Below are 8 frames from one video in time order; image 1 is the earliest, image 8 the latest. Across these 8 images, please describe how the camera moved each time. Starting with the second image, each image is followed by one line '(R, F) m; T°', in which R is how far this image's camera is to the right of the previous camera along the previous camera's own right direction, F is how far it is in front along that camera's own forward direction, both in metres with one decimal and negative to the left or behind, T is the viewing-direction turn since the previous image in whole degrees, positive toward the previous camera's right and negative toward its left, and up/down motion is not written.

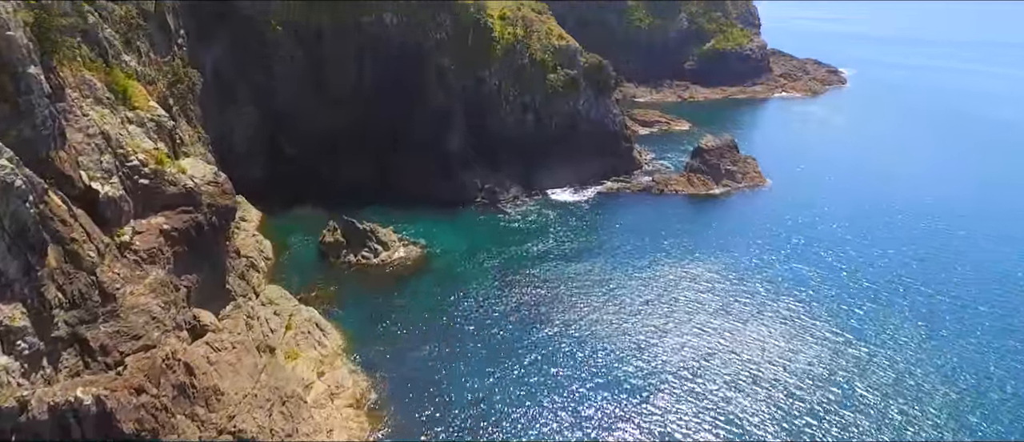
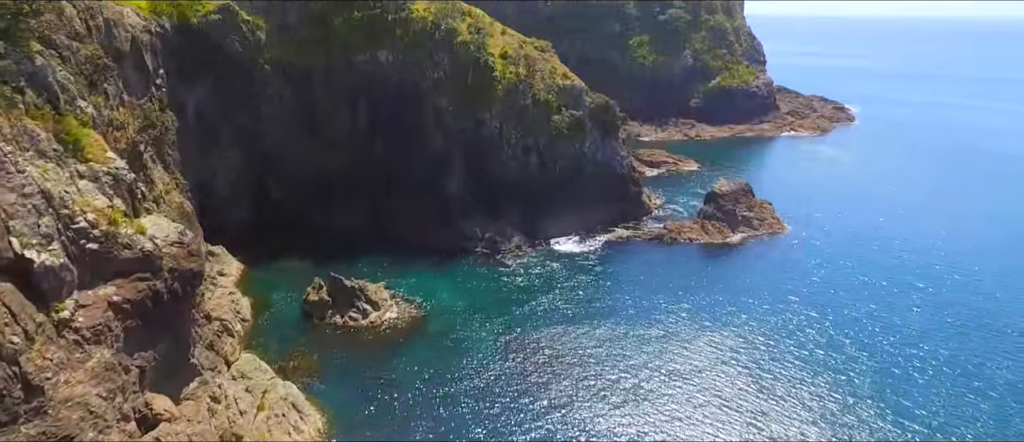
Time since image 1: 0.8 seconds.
(-0.2, +4.2) m; 0°
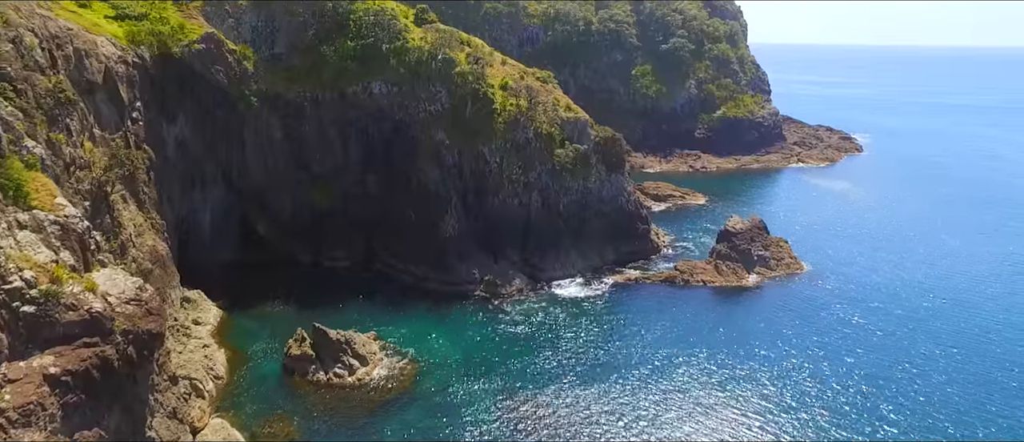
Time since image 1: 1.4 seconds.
(-0.1, +3.6) m; 0°
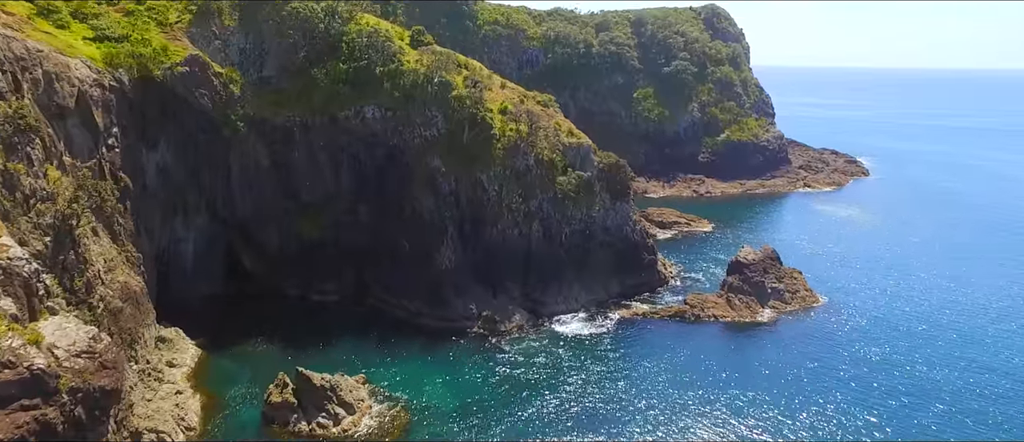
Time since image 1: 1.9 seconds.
(0.0, +2.9) m; 0°
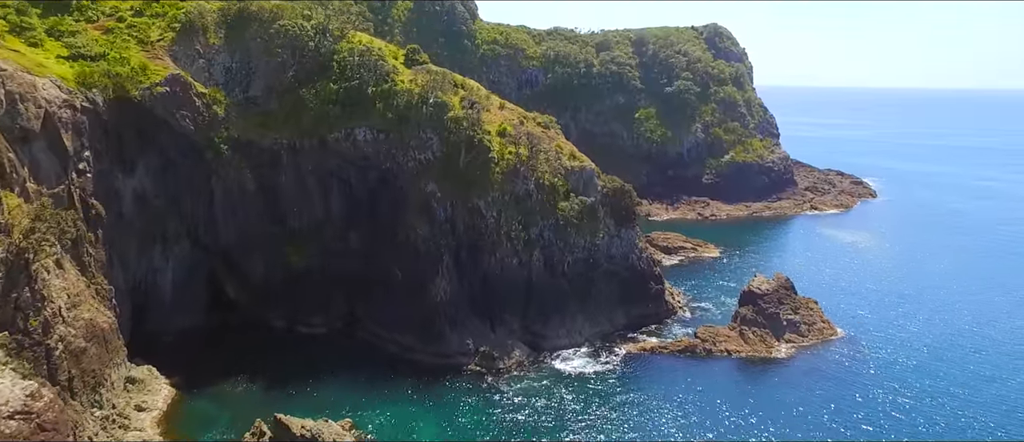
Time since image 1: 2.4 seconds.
(0.0, +3.0) m; 0°
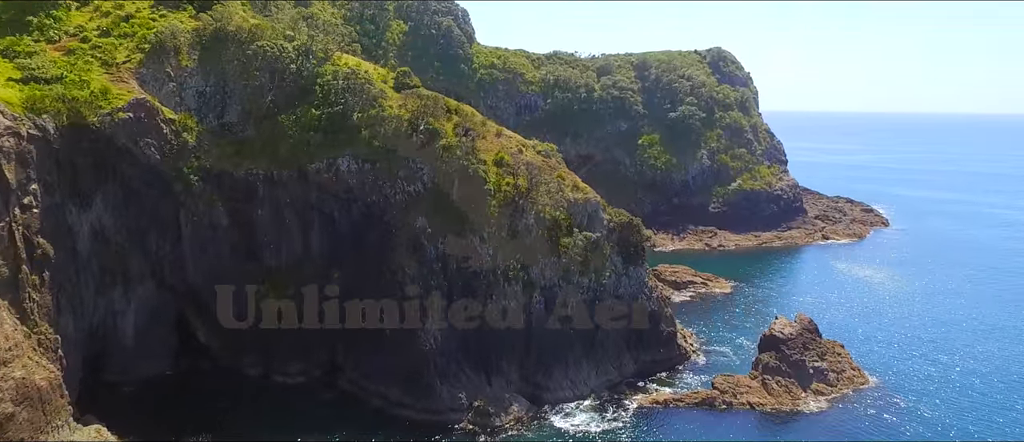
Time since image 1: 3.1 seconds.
(+0.1, +4.5) m; 0°
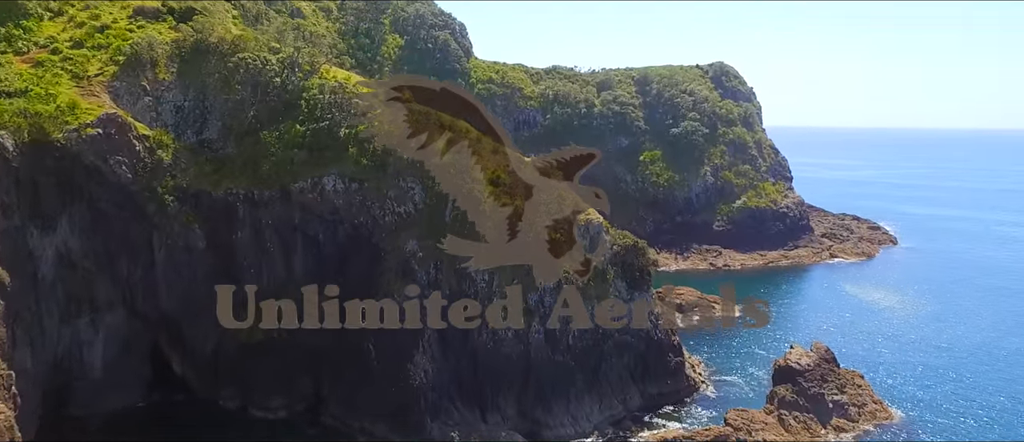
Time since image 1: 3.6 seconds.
(+0.1, +3.0) m; 0°
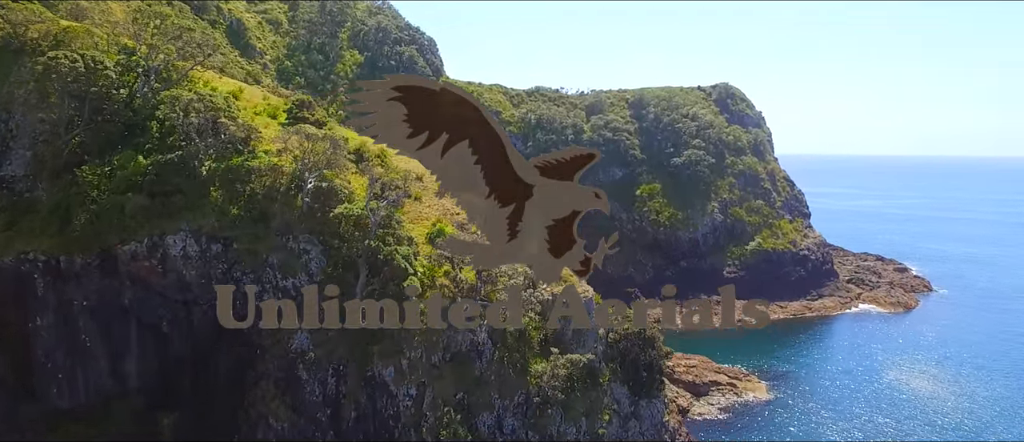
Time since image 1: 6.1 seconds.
(+2.2, +14.5) m; +1°
